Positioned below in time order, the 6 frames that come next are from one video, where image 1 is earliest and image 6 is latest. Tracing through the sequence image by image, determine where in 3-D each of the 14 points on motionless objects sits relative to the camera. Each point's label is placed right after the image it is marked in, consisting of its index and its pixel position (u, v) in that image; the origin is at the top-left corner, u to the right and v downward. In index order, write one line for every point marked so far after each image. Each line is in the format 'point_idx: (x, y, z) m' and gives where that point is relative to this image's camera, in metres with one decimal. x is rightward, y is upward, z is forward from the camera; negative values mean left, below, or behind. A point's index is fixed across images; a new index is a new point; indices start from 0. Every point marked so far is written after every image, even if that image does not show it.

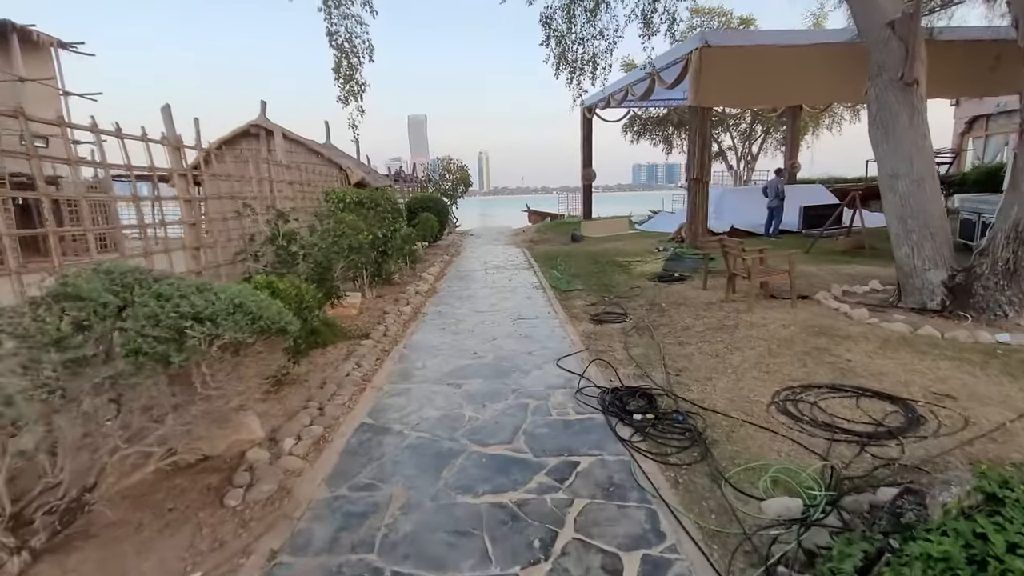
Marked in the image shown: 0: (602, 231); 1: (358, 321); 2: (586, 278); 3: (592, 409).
0: (+2.9, +1.8, +15.5) m
1: (-1.8, -0.4, +5.8) m
2: (+1.3, +0.2, +8.4) m
3: (+0.6, -0.8, +3.4) m
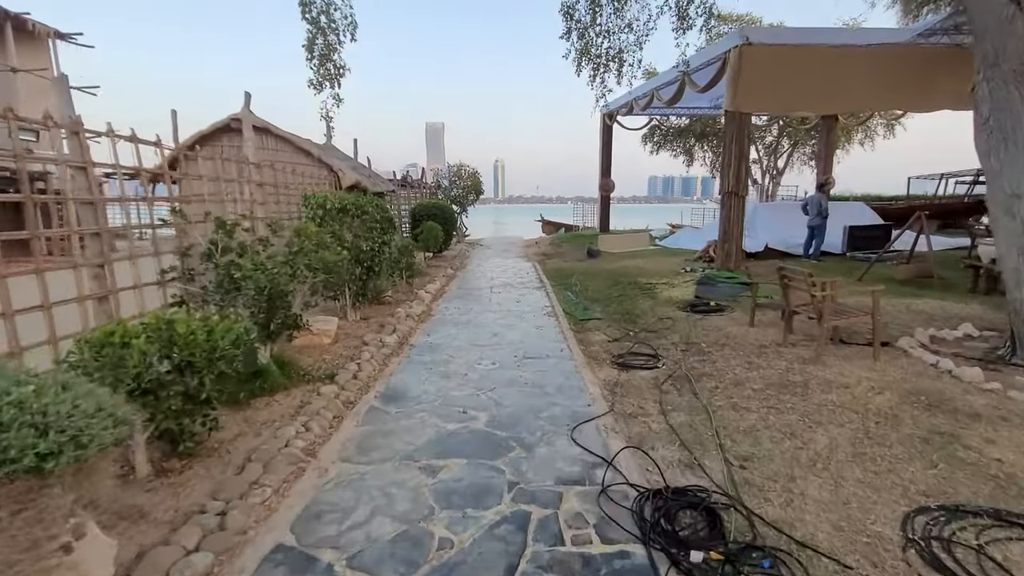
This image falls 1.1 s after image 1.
0: (+3.2, +1.2, +14.4) m
1: (-1.8, -0.7, +4.8) m
2: (+1.4, -0.2, +7.3) m
3: (+0.5, -1.1, +2.2) m
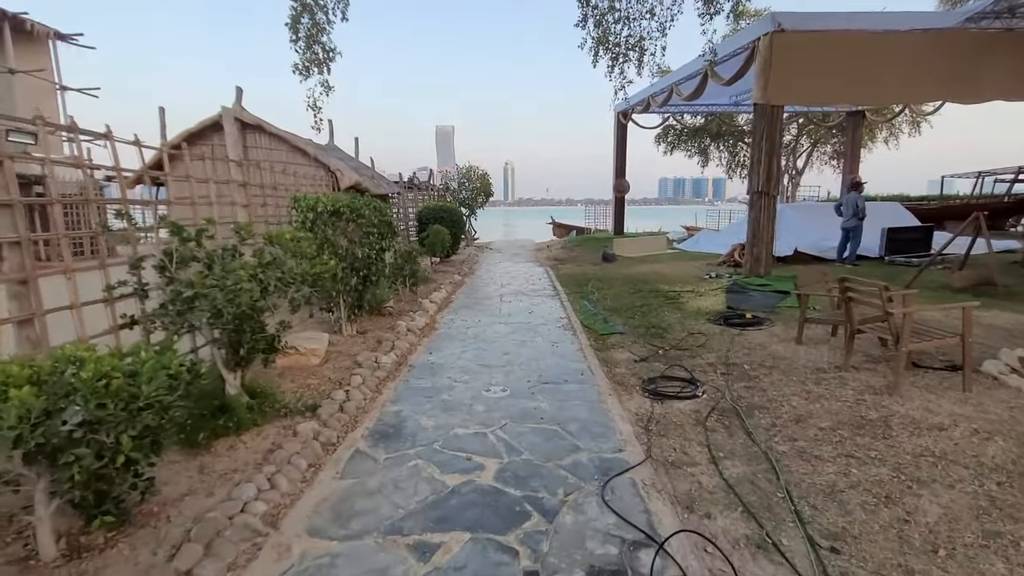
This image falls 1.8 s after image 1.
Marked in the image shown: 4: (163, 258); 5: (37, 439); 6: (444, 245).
0: (+3.5, +1.1, +13.6) m
1: (-1.7, -0.8, +4.1) m
2: (+1.6, -0.4, +6.6) m
3: (+0.6, -1.2, +1.6) m
4: (-2.2, +0.2, +3.0) m
5: (-1.7, -0.5, +1.8) m
6: (-1.6, +1.0, +11.7) m
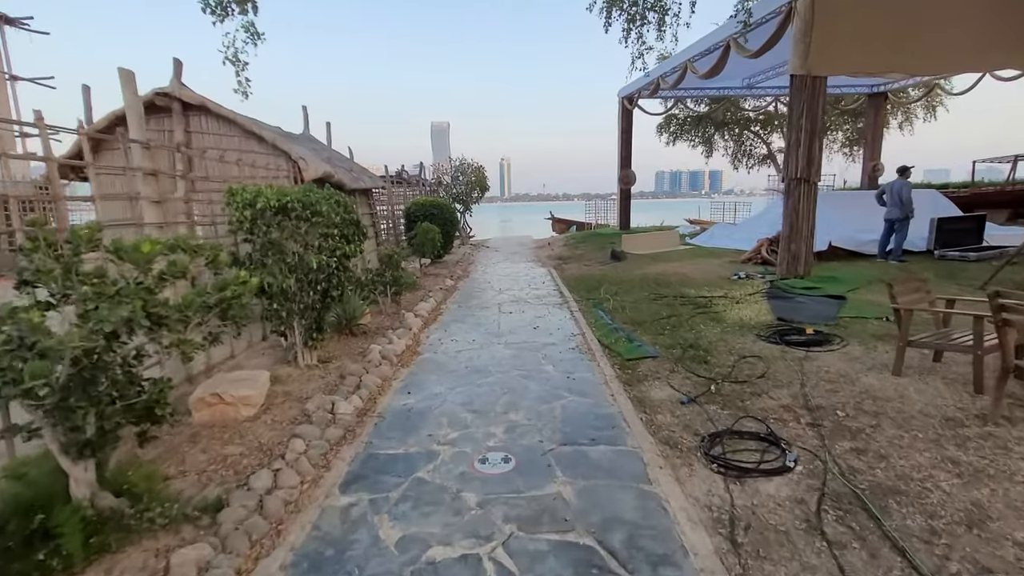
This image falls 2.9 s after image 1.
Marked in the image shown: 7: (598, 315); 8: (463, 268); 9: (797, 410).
0: (+3.5, +1.1, +12.4) m
1: (-1.7, -1.0, +2.9) m
2: (+1.6, -0.5, +5.4) m
3: (+0.6, -1.4, +0.4) m
4: (-2.1, 0.0, +1.8) m
5: (-1.7, -0.7, +0.5) m
6: (-1.7, +0.9, +10.4) m
7: (+1.1, -0.4, +6.2) m
8: (-1.1, +0.5, +11.4) m
9: (+2.0, -0.8, +3.3) m
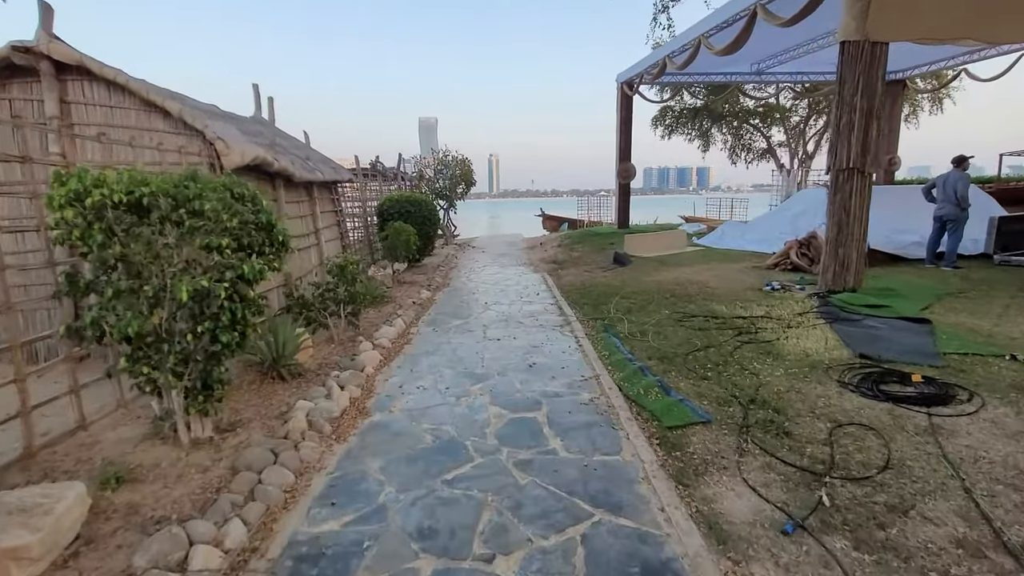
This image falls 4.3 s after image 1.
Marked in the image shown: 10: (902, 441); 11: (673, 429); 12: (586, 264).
0: (+3.2, +0.9, +11.0) m
1: (-1.7, -1.2, +1.4) m
2: (+1.5, -0.7, +4.0) m
3: (+0.7, -1.6, -1.1) m
4: (-2.2, -0.3, +0.3) m
5: (-1.7, -1.0, -1.0) m
6: (-1.9, +0.7, +8.9) m
7: (+1.0, -0.6, +4.8) m
8: (-1.4, +0.3, +9.9) m
9: (+1.9, -1.1, +1.9) m
10: (+2.2, -0.9, +2.8) m
11: (+1.0, -0.9, +3.1) m
12: (+1.5, +0.5, +9.9) m
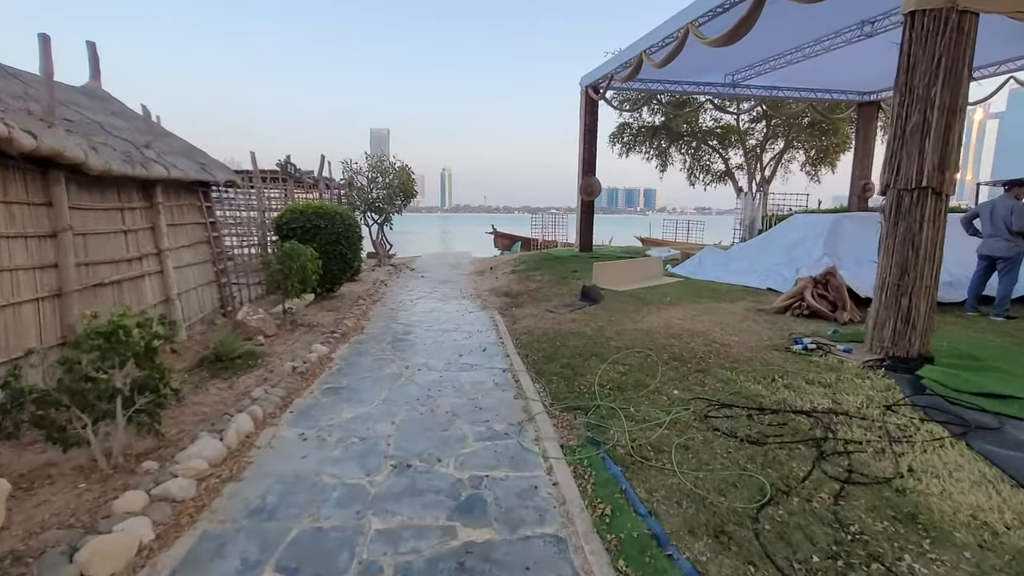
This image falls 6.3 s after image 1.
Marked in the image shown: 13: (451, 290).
0: (+2.1, +0.2, +9.1) m
1: (-1.8, -1.6, -1.0) m
2: (+1.1, -1.2, +1.9) m
3: (+0.8, -2.0, -3.3) m
4: (-2.1, -0.6, -2.2) m
5: (-1.5, -1.3, -3.4) m
6: (-2.7, +0.1, +6.5) m
7: (+0.5, -1.1, +2.6) m
8: (-2.3, -0.3, +7.5) m
9: (+1.7, -1.5, -0.1) m
10: (+2.0, -1.3, +0.8) m
11: (+0.7, -1.3, +0.9) m
12: (+0.6, -0.2, +7.8) m
13: (-1.1, 0.0, +9.4) m
